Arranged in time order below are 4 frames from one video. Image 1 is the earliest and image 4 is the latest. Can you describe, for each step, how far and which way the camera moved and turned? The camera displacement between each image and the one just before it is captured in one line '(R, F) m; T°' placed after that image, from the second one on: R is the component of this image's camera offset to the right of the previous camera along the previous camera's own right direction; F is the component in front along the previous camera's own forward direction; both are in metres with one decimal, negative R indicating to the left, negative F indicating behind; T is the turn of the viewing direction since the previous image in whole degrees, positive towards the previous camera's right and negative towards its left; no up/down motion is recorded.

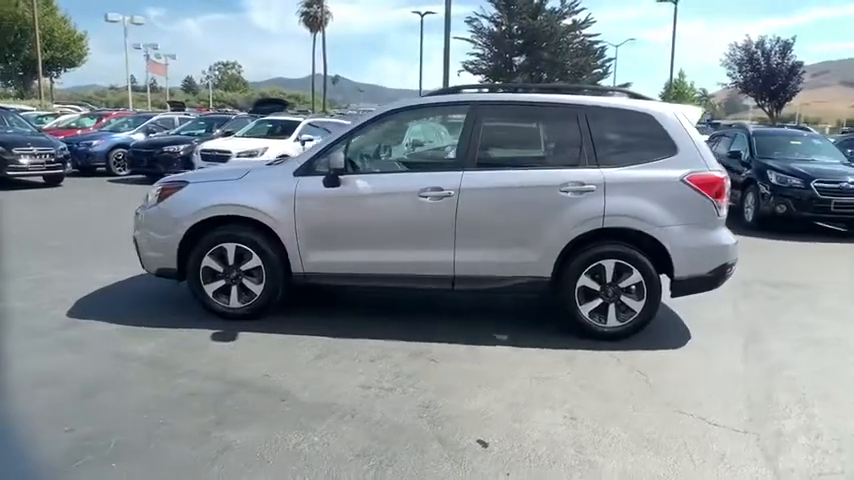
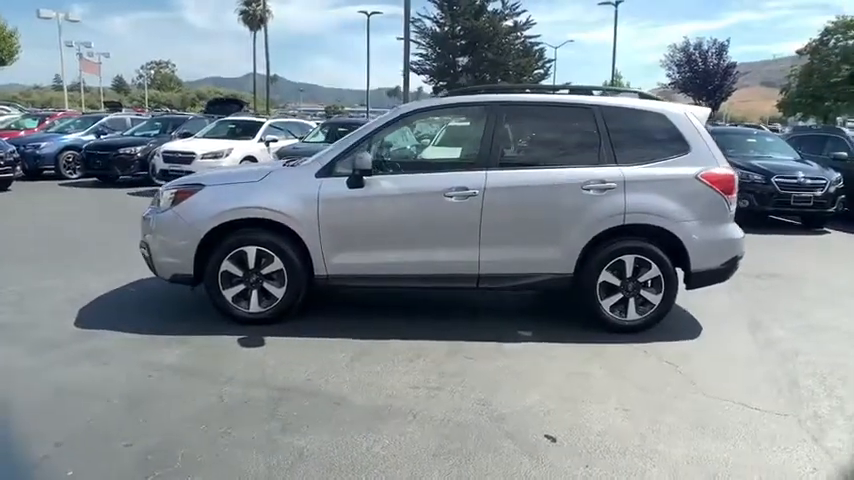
(-0.8, 0.0) m; +5°
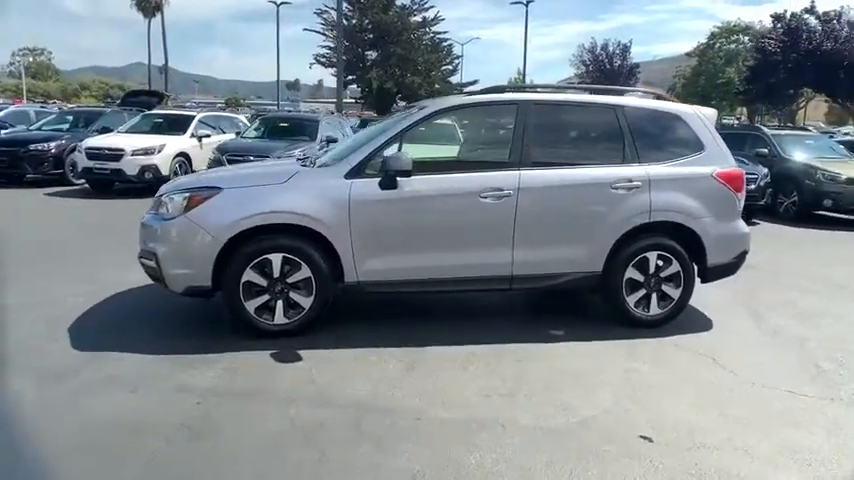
(-1.2, +0.2) m; +9°
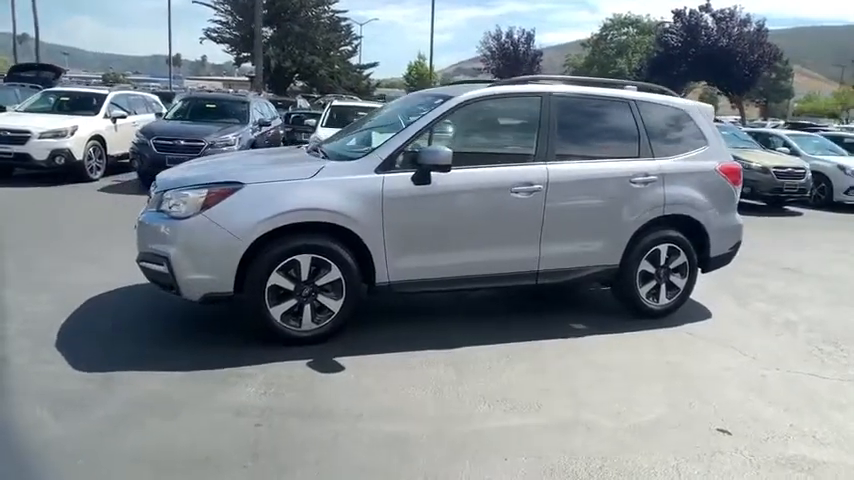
(-1.2, +0.3) m; +10°
